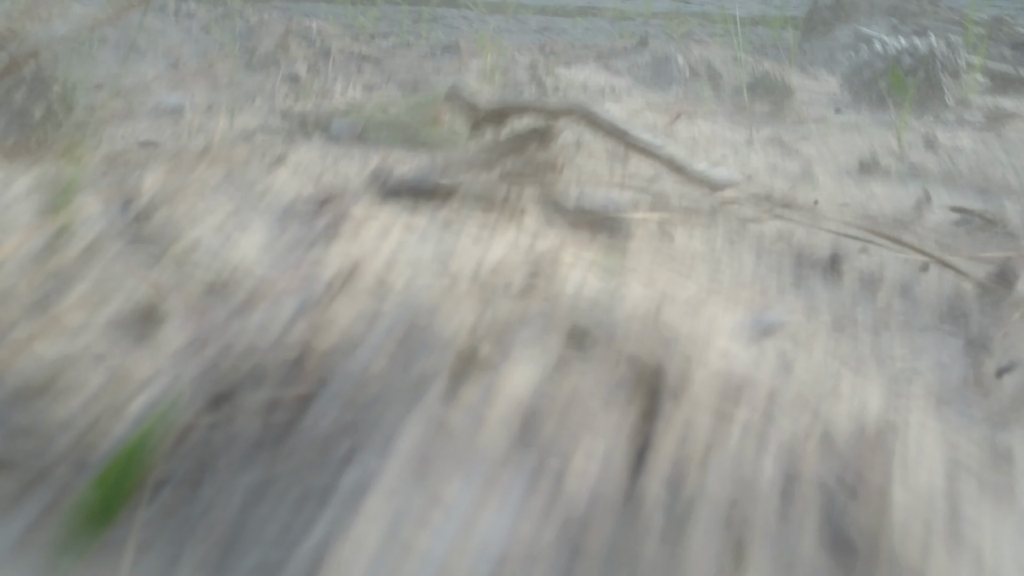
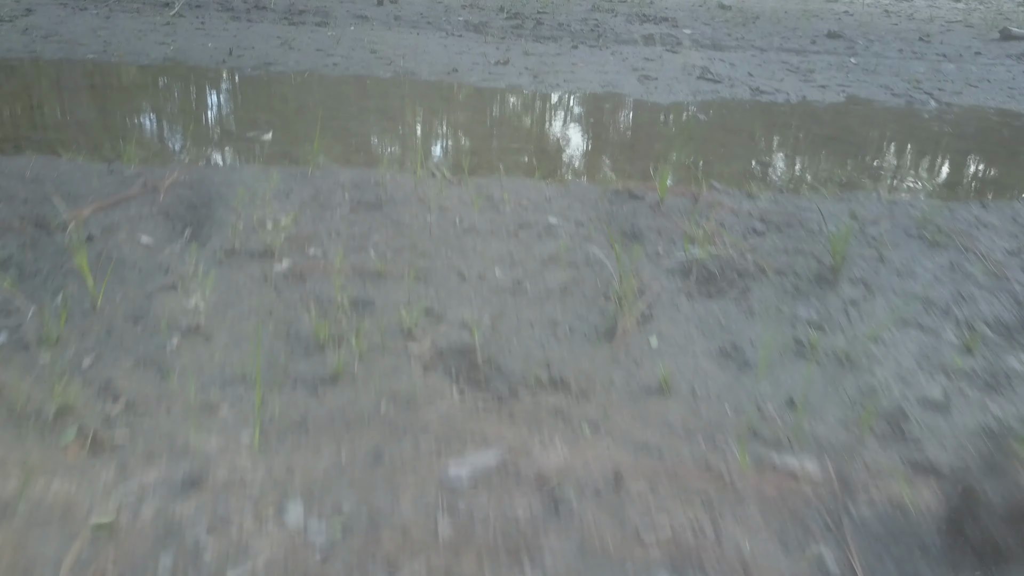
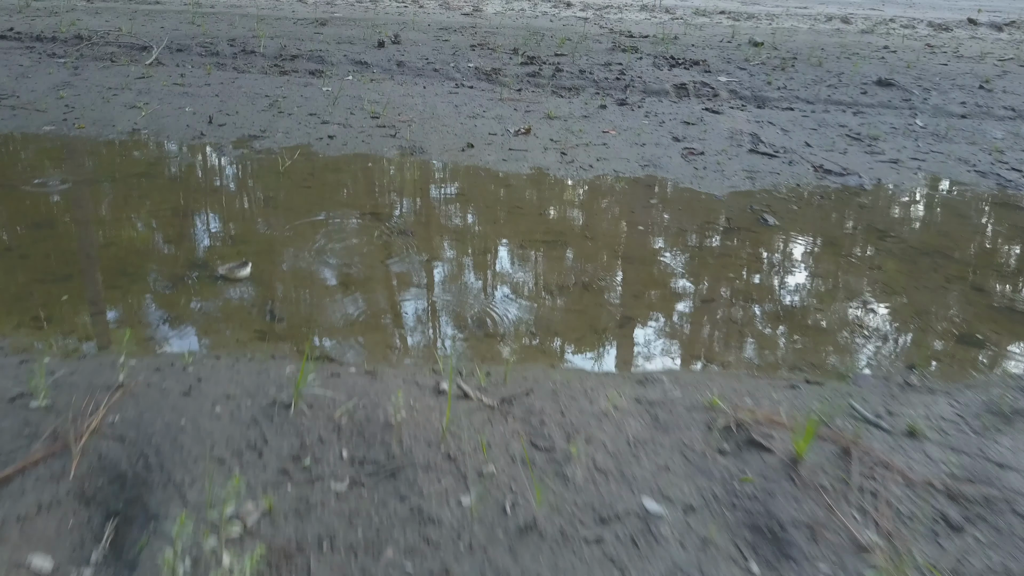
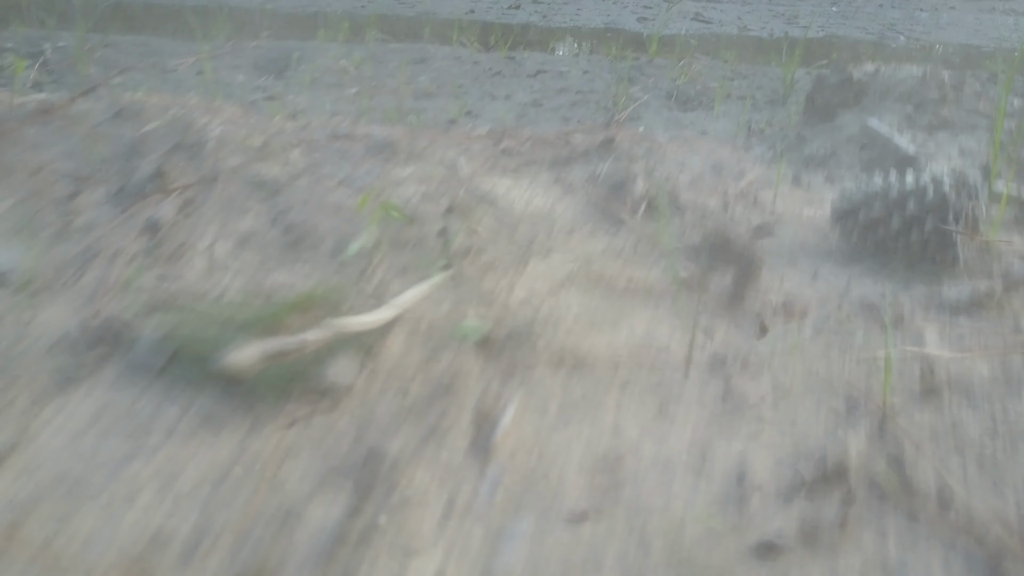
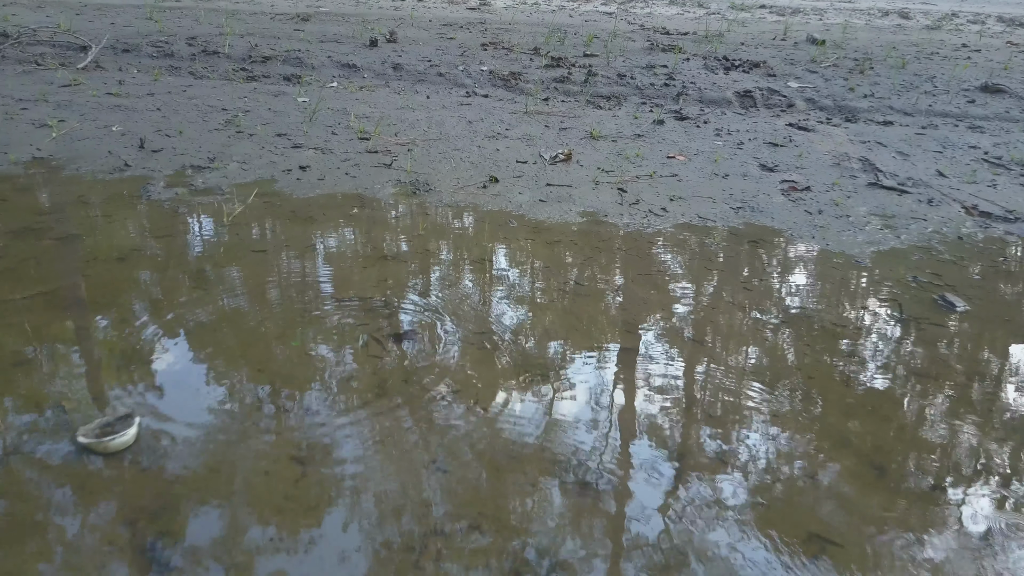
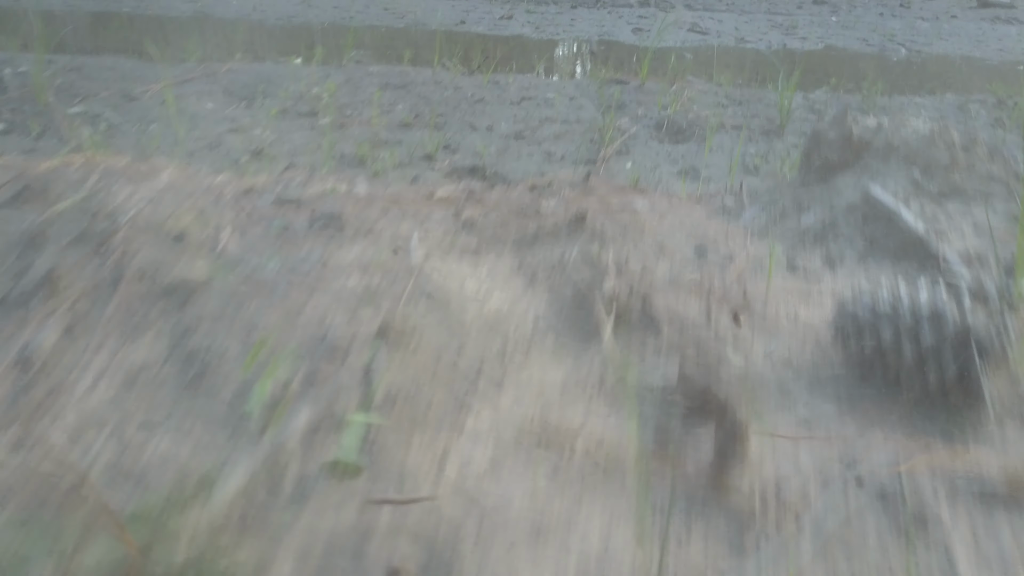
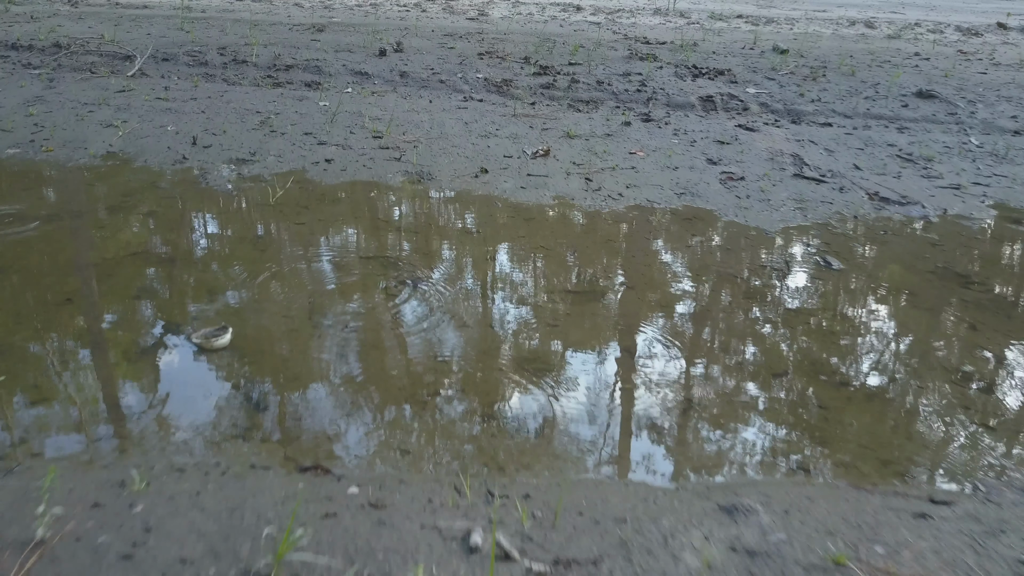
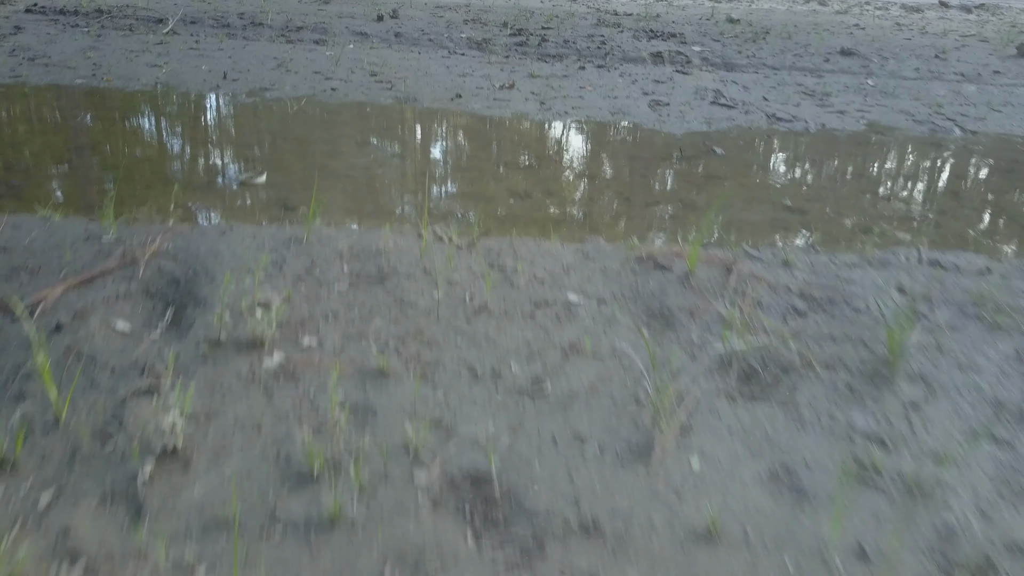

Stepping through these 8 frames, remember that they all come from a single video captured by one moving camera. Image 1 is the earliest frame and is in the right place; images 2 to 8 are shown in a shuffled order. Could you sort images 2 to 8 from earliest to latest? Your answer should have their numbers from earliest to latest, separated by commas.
4, 6, 2, 8, 3, 7, 5
